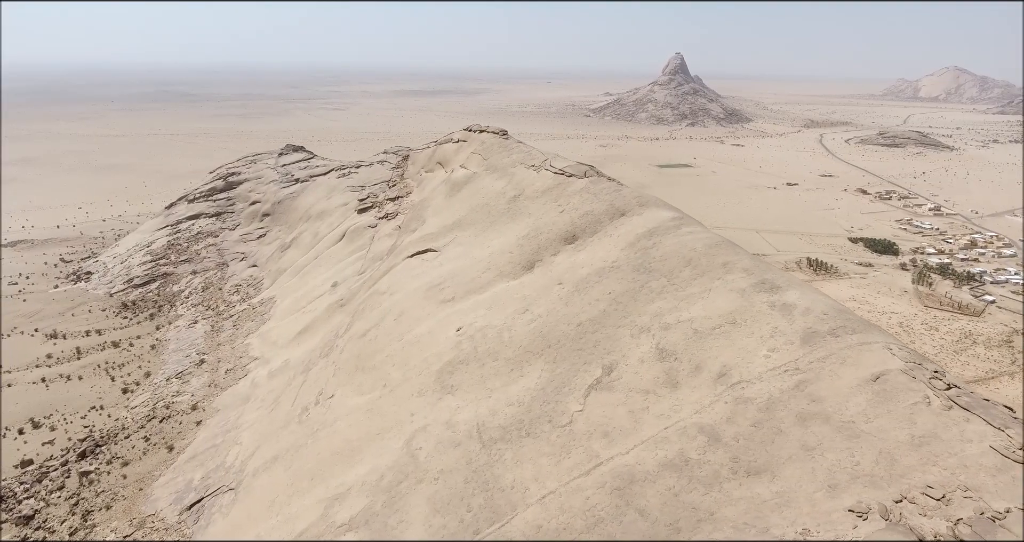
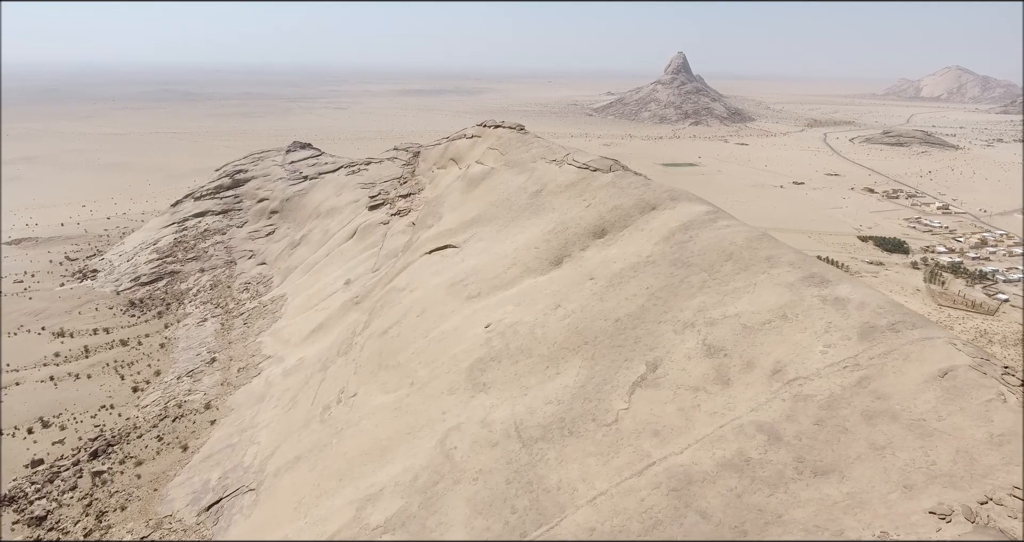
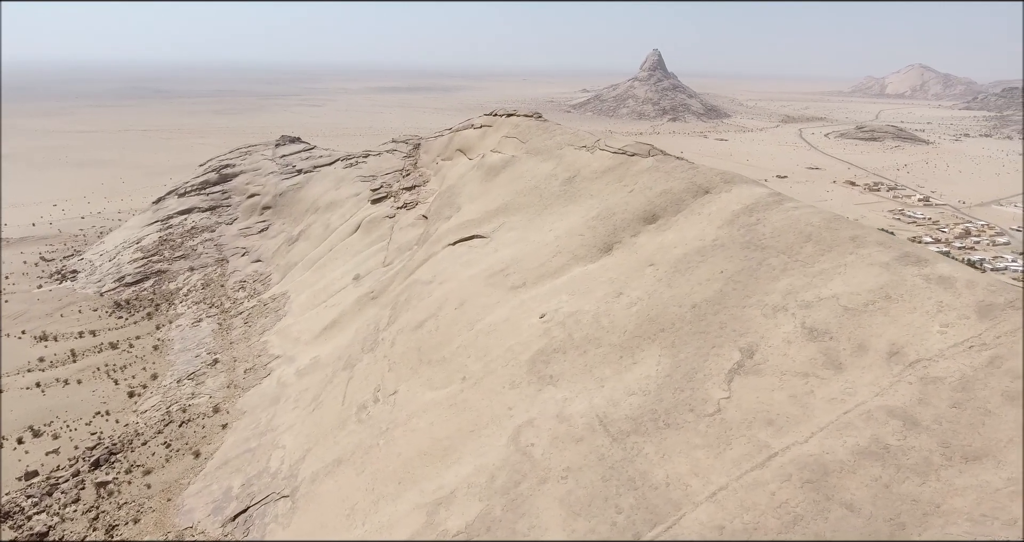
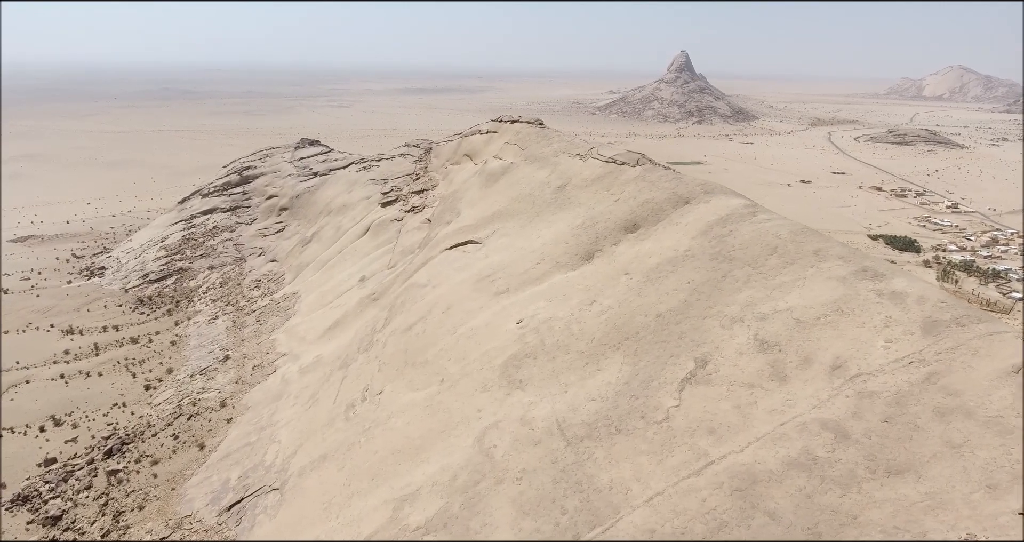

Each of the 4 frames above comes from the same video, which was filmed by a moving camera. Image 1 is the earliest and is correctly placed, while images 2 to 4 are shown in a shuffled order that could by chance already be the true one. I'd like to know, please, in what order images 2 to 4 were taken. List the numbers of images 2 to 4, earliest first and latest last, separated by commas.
2, 4, 3
